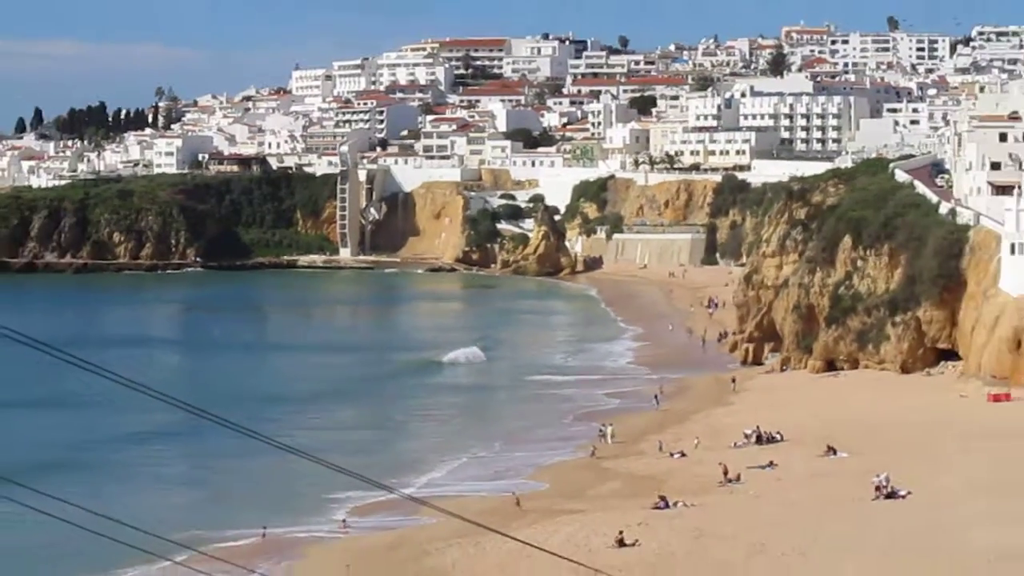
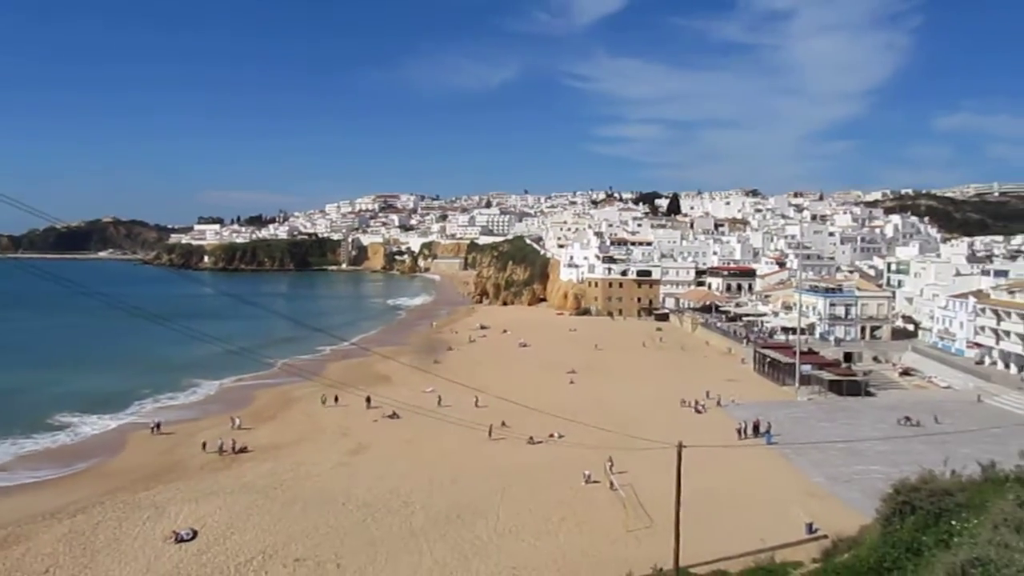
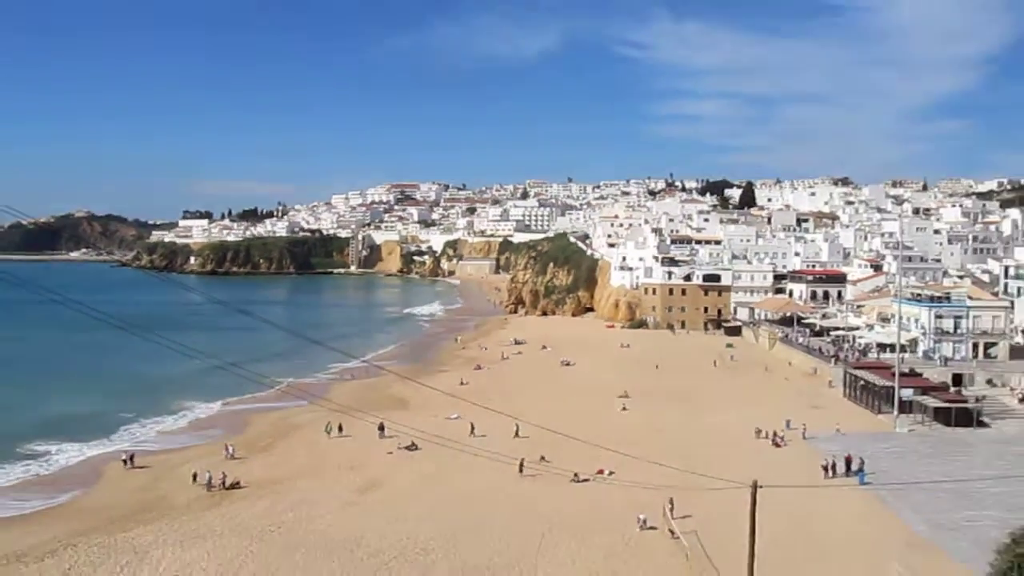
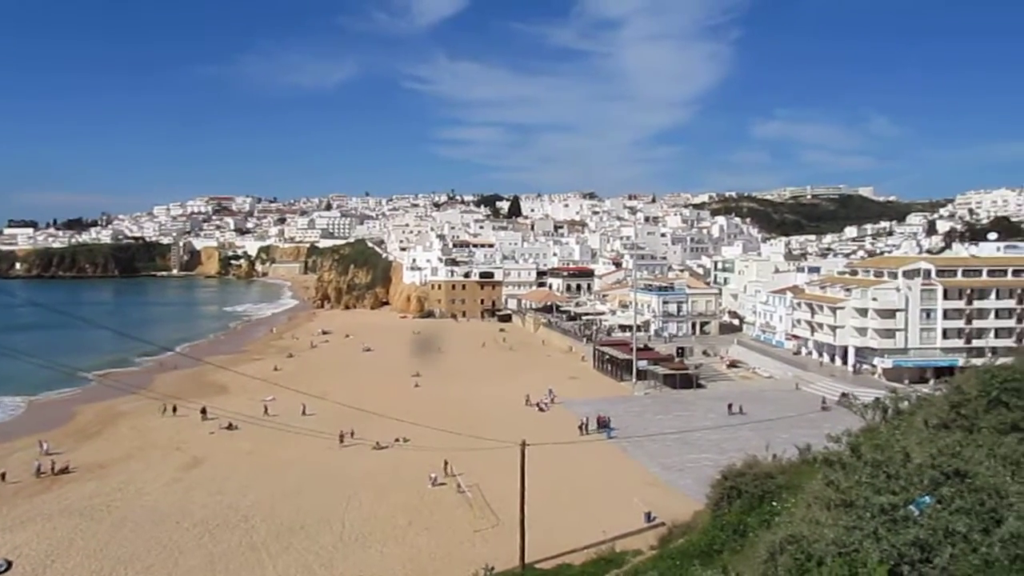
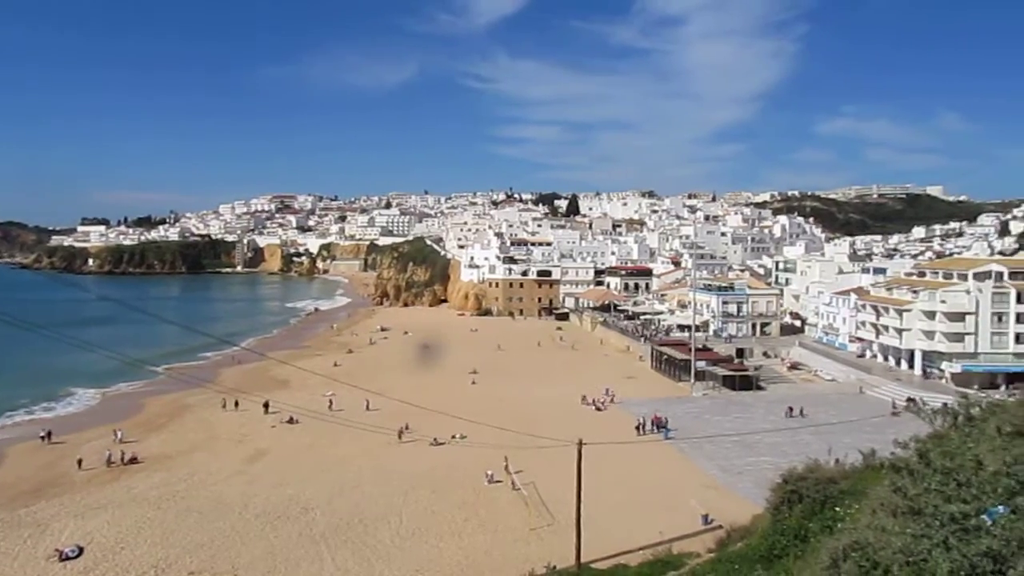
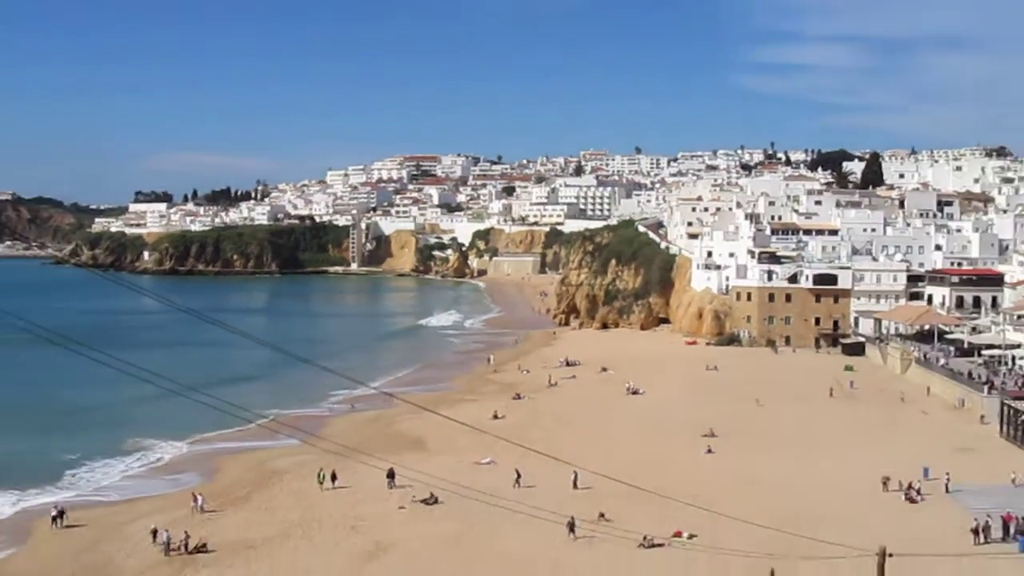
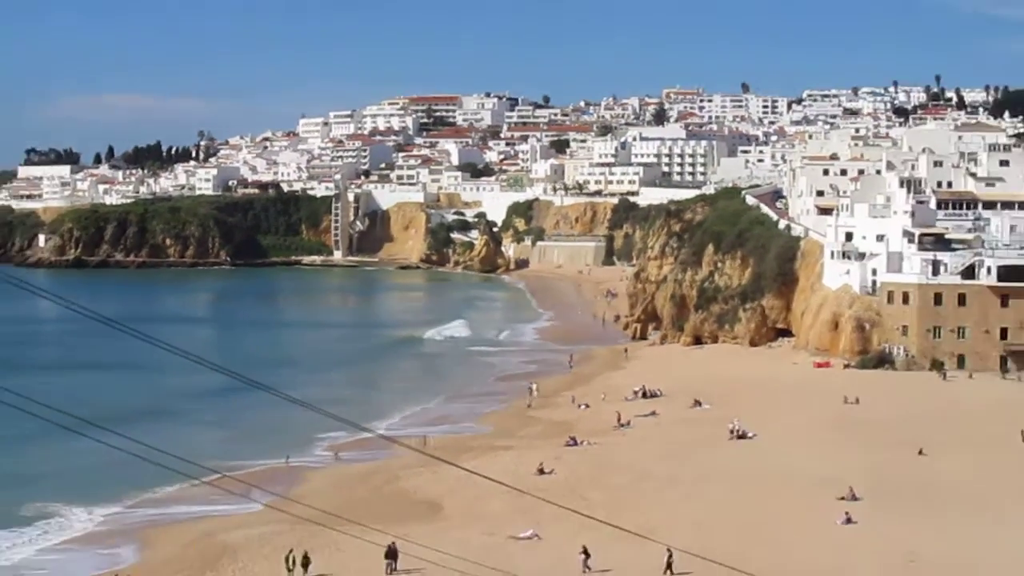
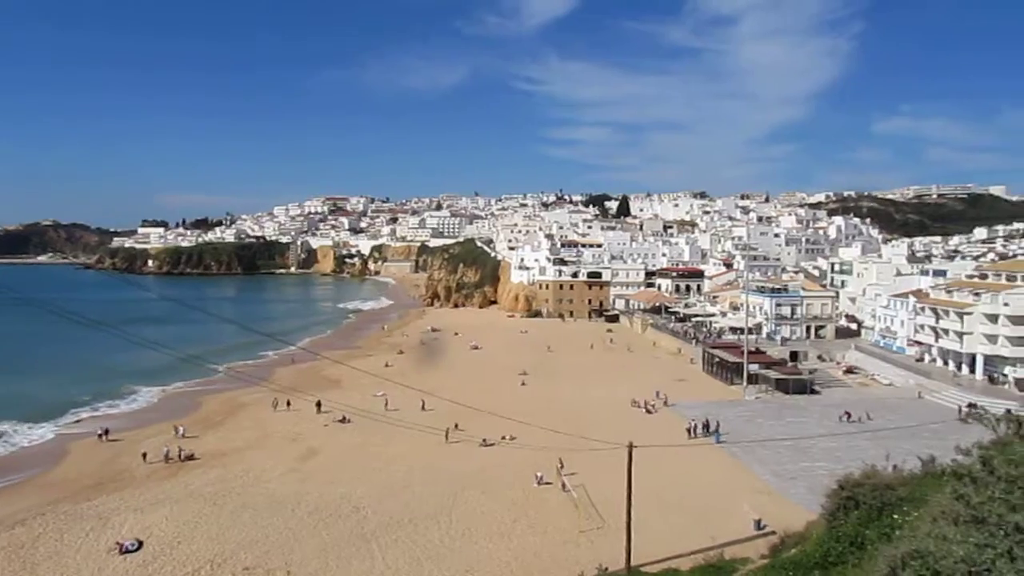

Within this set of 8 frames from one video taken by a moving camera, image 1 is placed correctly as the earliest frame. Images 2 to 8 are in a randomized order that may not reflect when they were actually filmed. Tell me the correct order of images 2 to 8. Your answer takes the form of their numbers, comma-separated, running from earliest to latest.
7, 6, 3, 2, 8, 5, 4
